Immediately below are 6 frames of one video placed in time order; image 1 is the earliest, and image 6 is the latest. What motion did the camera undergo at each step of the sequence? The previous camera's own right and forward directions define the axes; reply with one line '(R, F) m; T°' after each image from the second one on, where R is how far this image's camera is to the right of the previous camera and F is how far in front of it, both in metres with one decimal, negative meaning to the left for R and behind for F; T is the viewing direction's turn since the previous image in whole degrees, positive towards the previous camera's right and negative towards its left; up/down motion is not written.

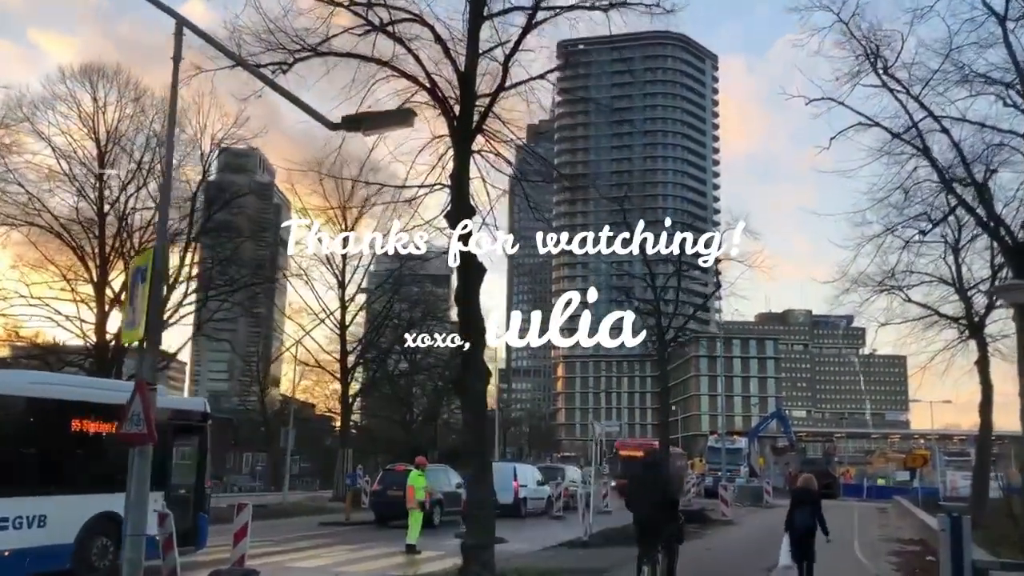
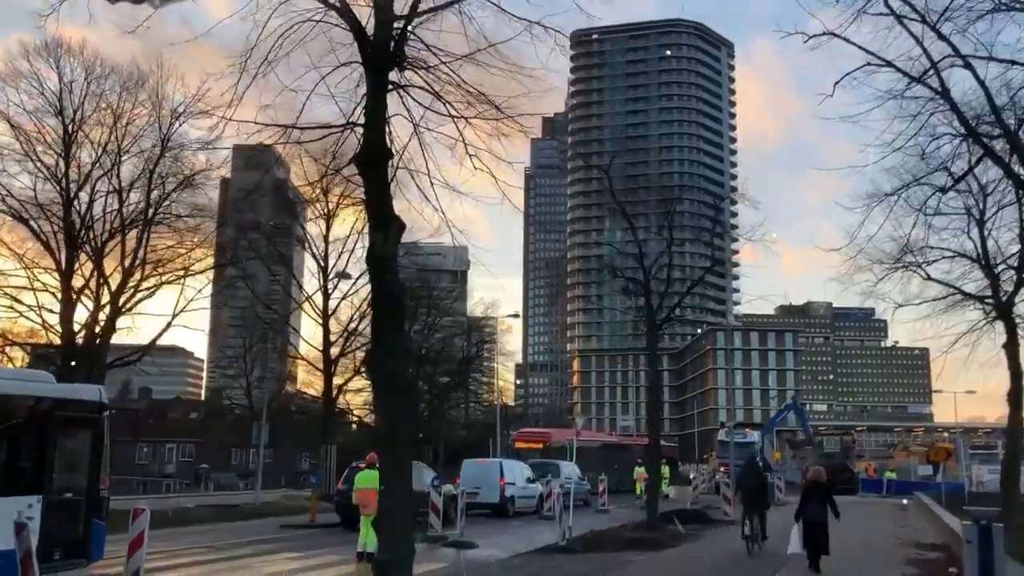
(+0.8, +1.7) m; -1°
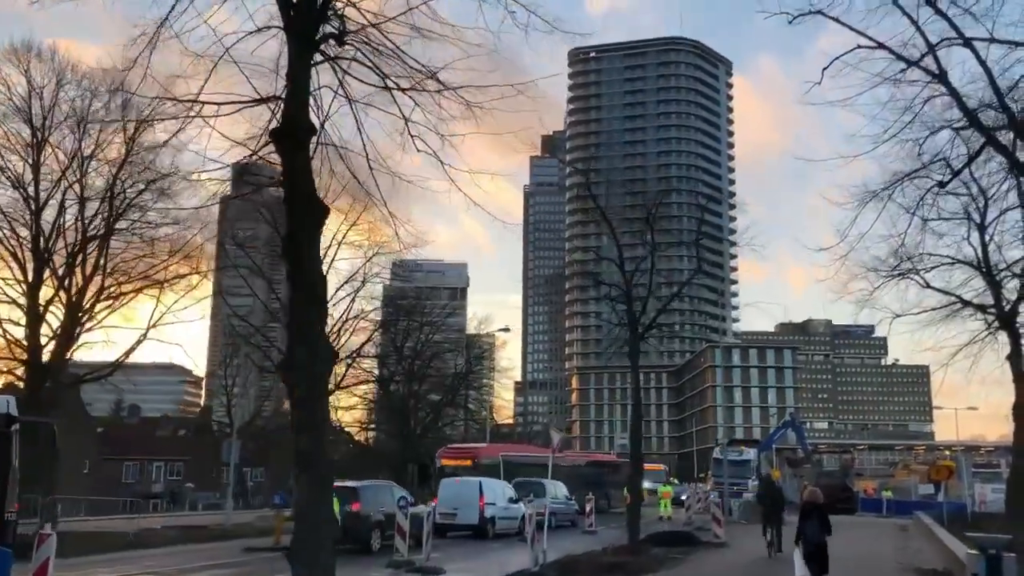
(+0.4, +0.9) m; 0°
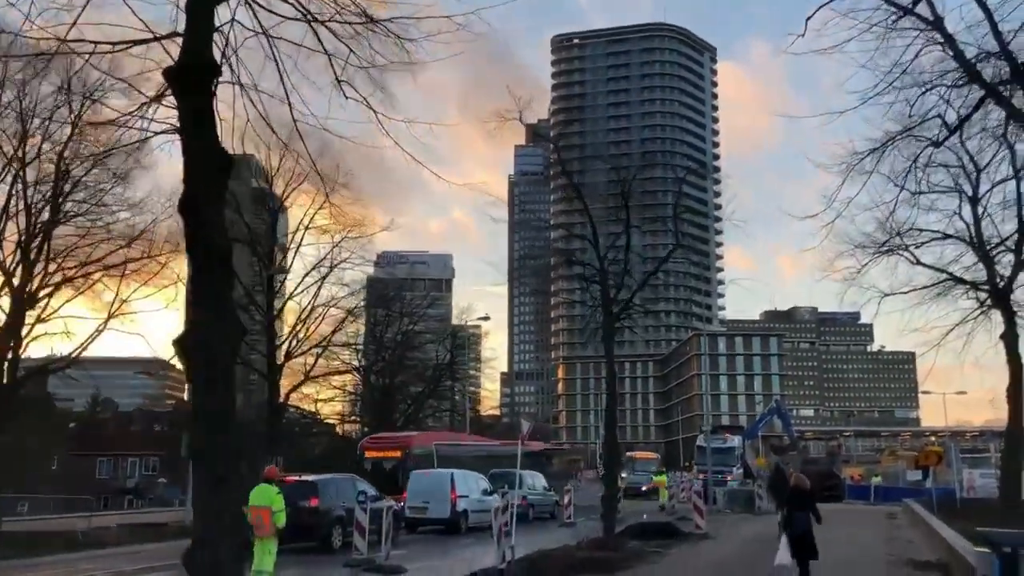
(+0.3, +1.0) m; +1°
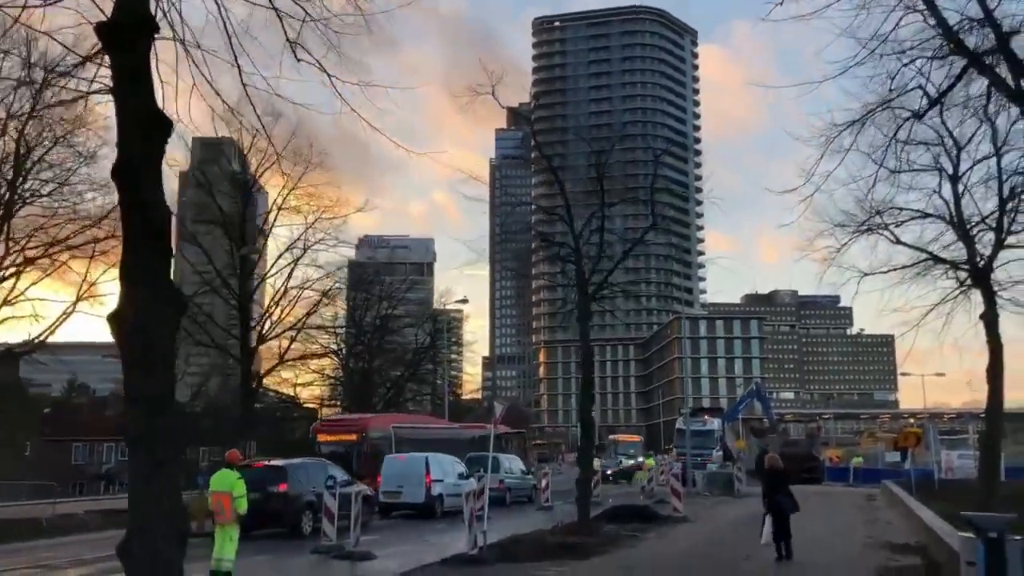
(+0.1, +0.3) m; +1°
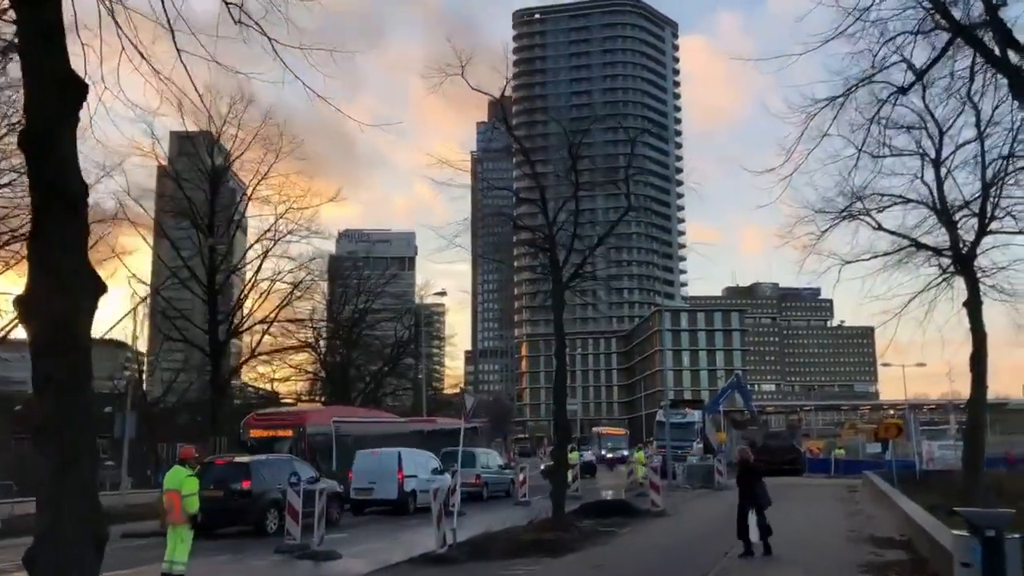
(+0.2, +0.5) m; +1°
